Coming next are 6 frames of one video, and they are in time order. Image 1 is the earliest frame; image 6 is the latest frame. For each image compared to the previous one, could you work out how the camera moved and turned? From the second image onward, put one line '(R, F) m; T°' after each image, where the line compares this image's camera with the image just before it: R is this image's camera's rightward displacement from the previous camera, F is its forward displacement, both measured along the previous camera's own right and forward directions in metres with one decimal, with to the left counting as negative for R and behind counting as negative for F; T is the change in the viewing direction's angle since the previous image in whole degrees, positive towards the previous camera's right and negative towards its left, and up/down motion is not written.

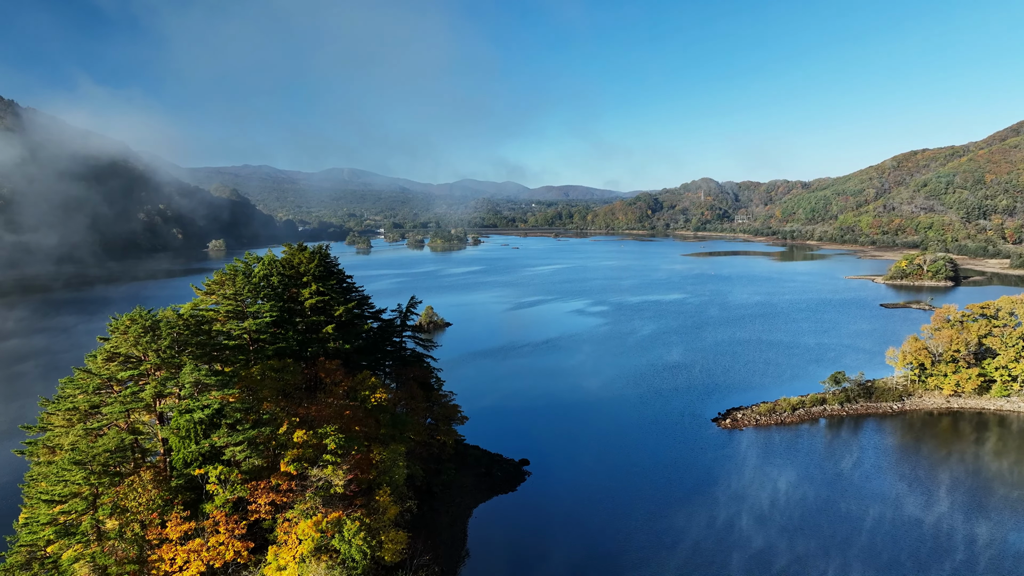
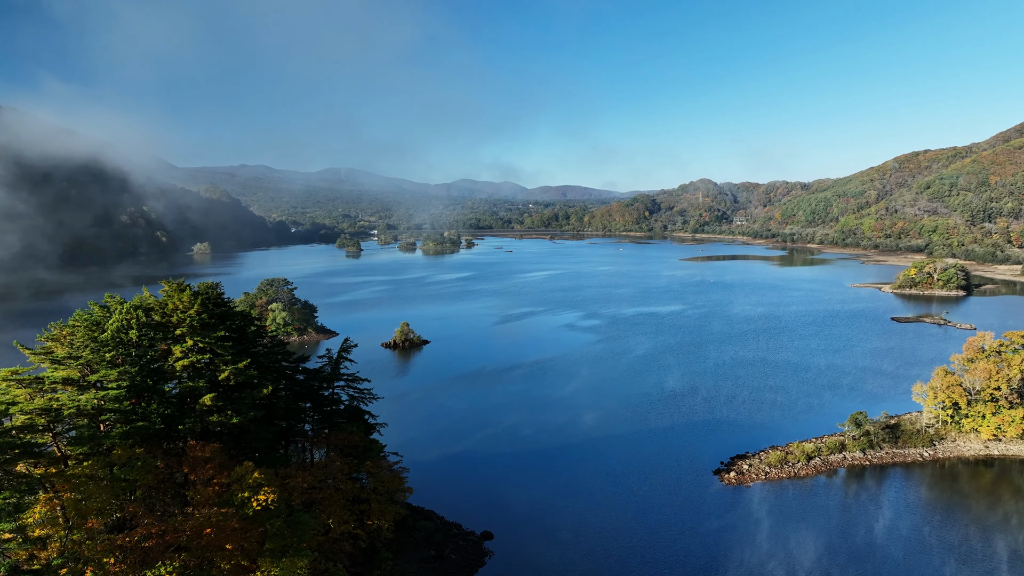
(+0.8, +2.4) m; 0°
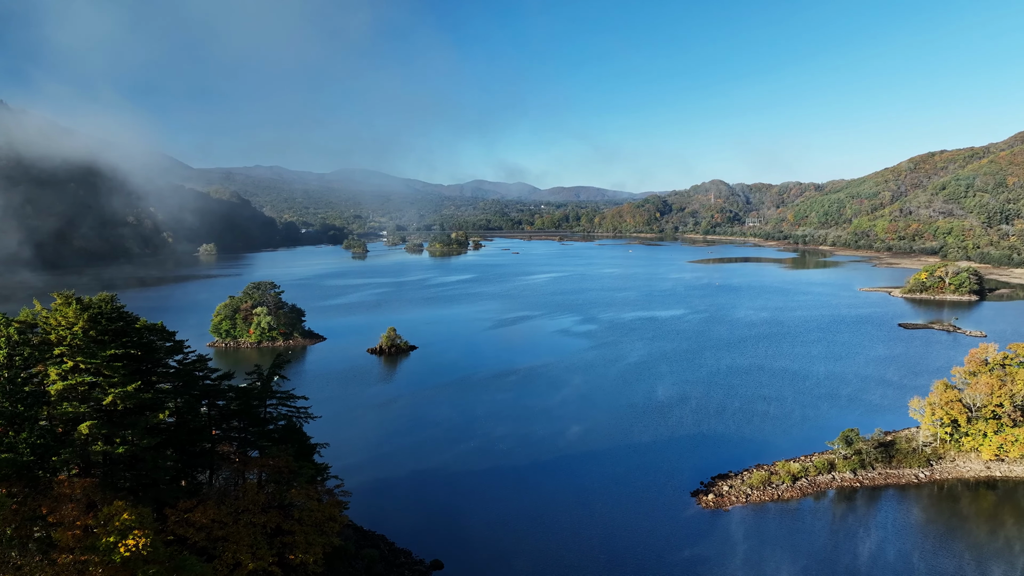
(+1.2, +0.7) m; -1°
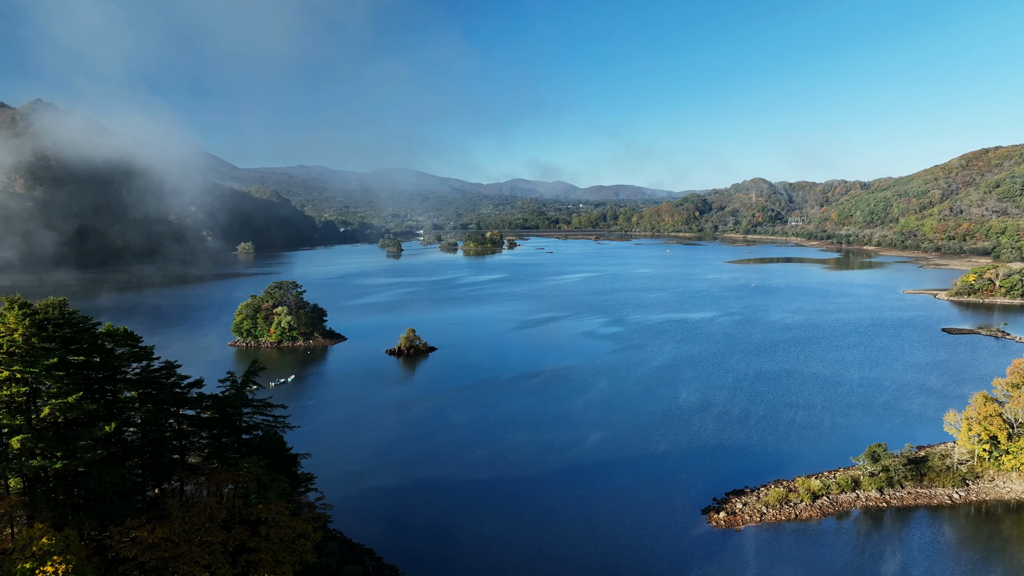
(+0.6, +0.3) m; -3°
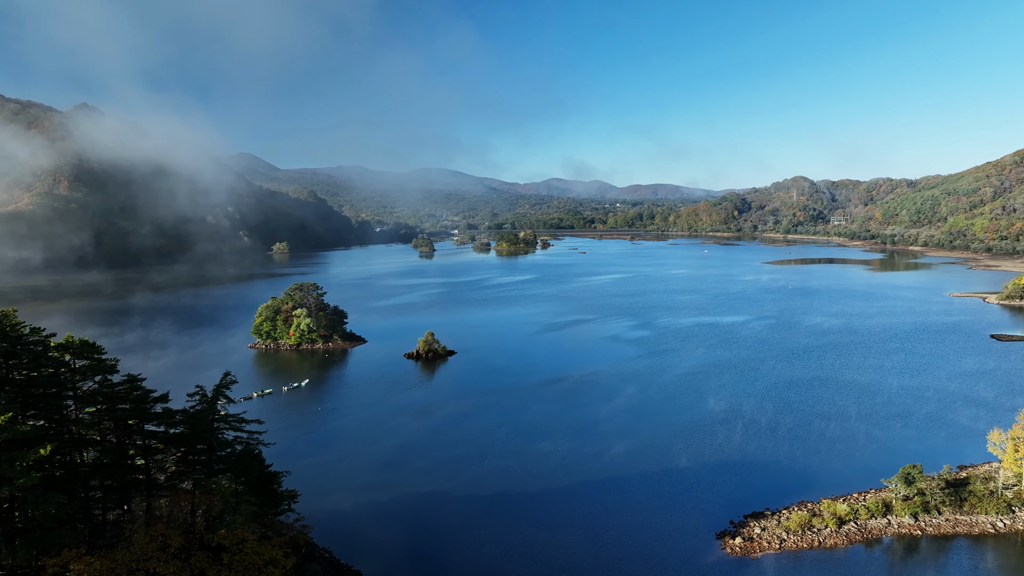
(+0.6, +0.4) m; -3°
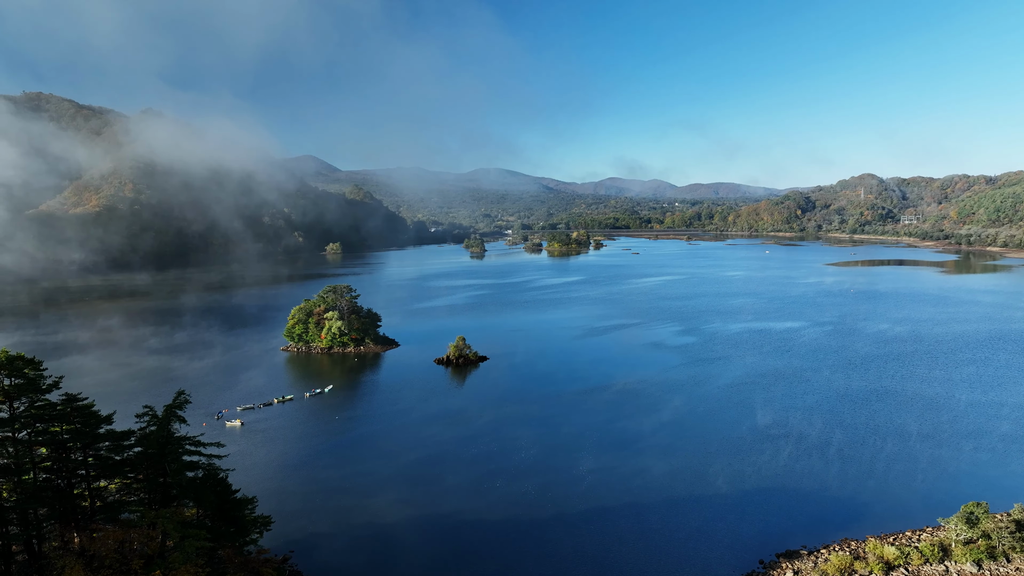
(+0.8, +0.6) m; -5°
